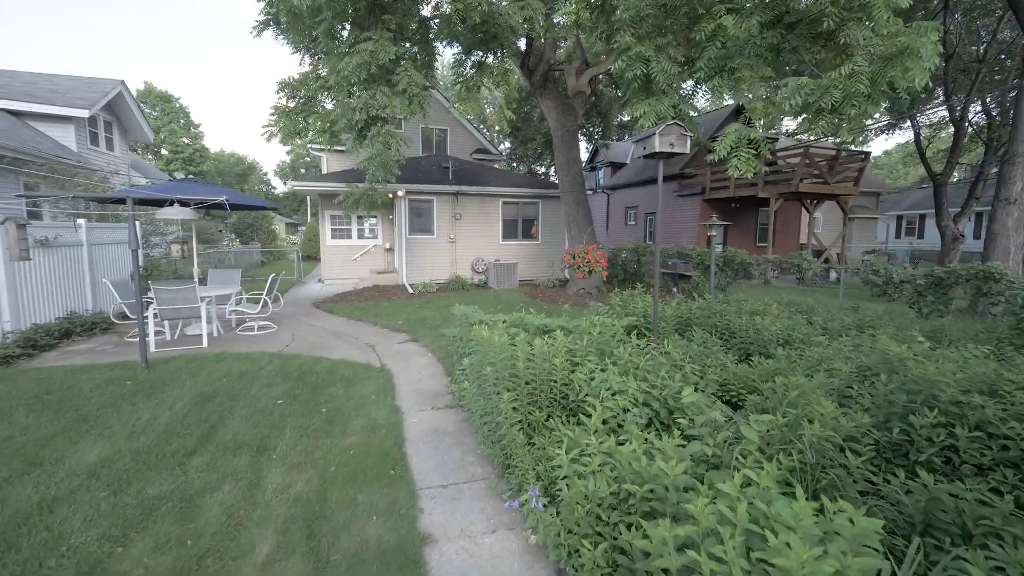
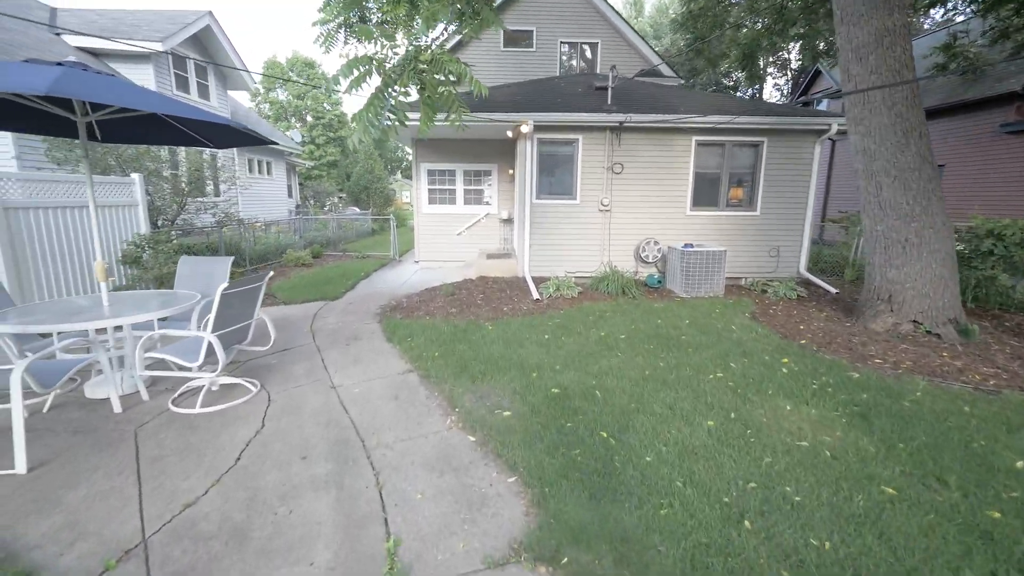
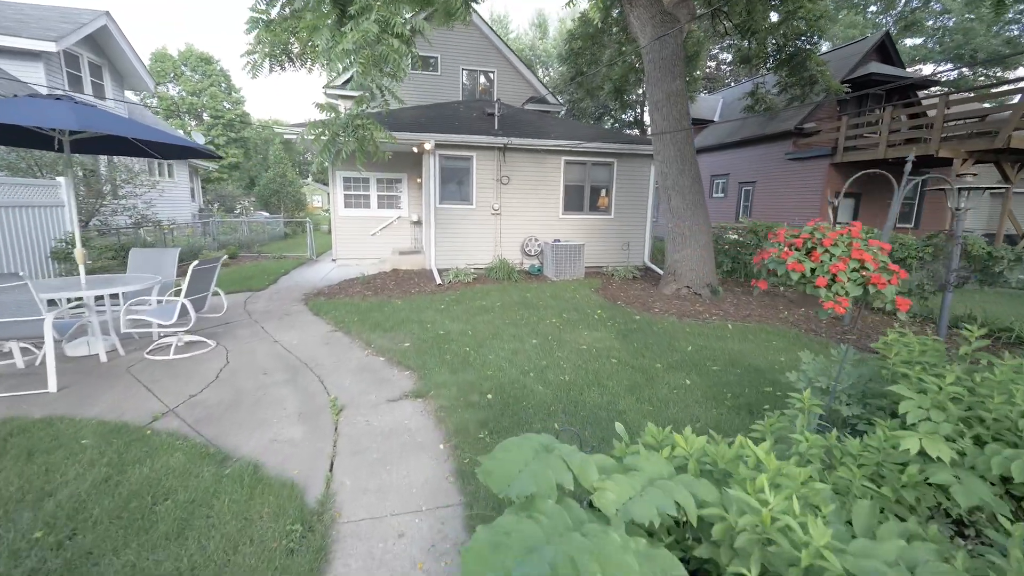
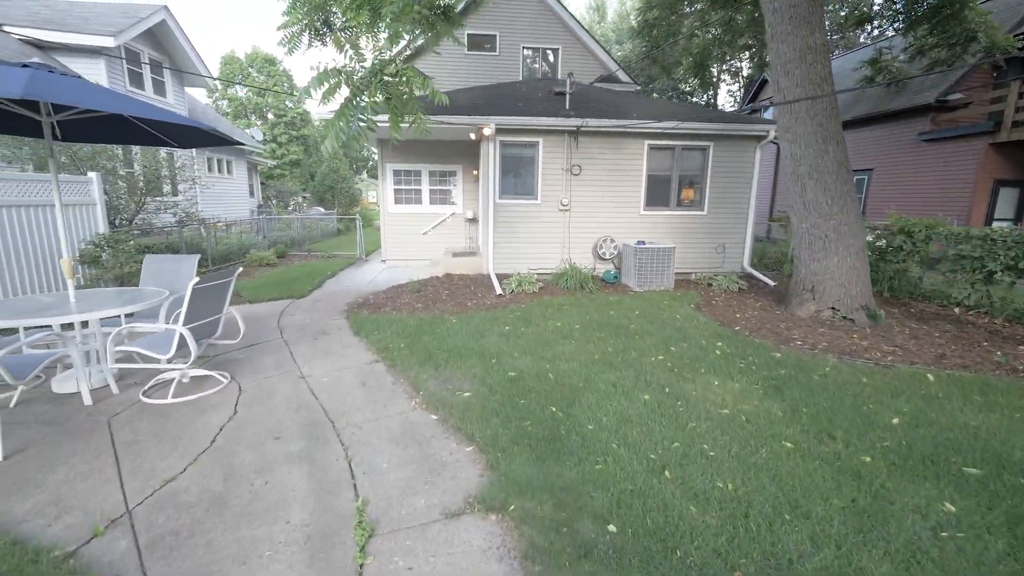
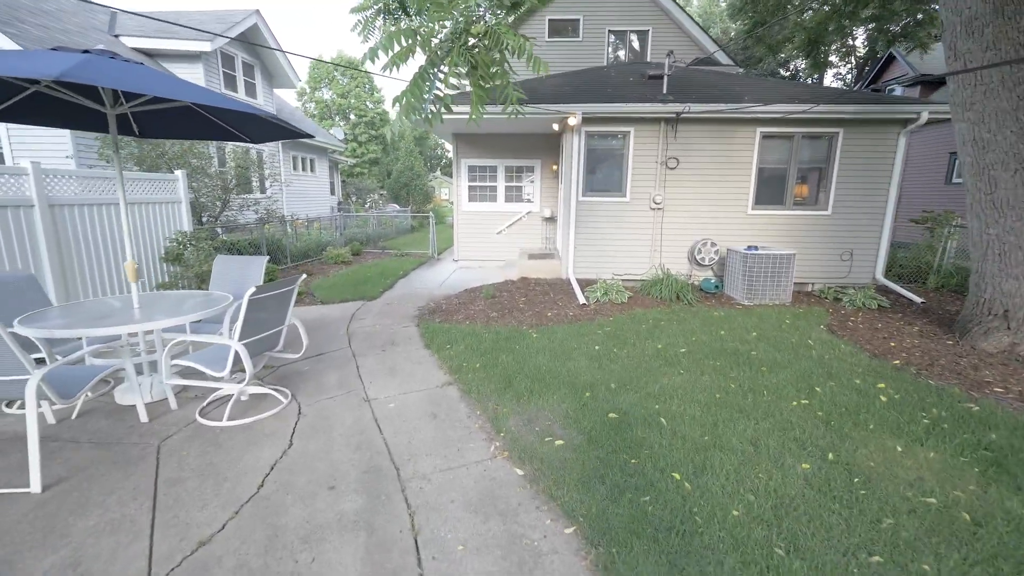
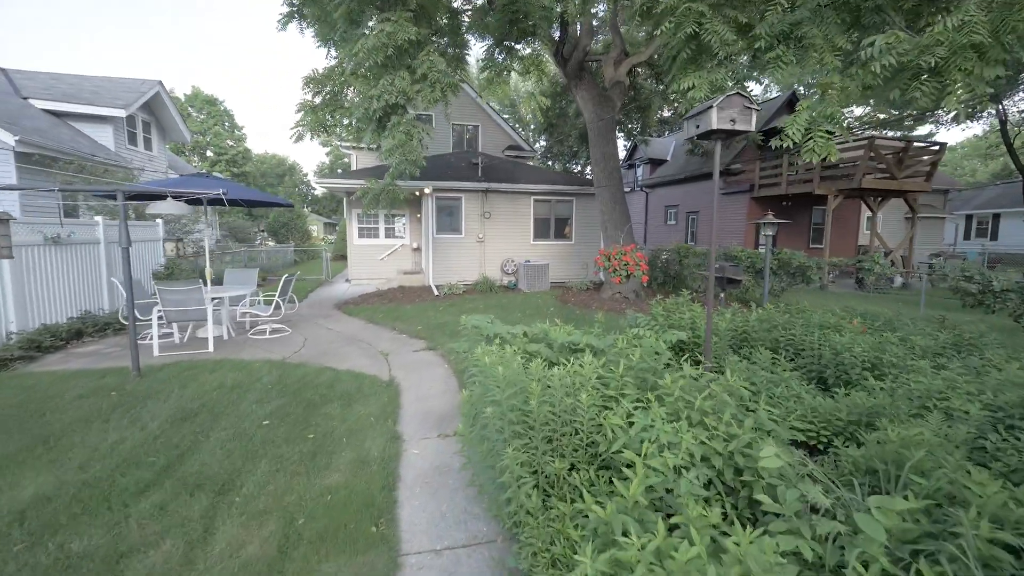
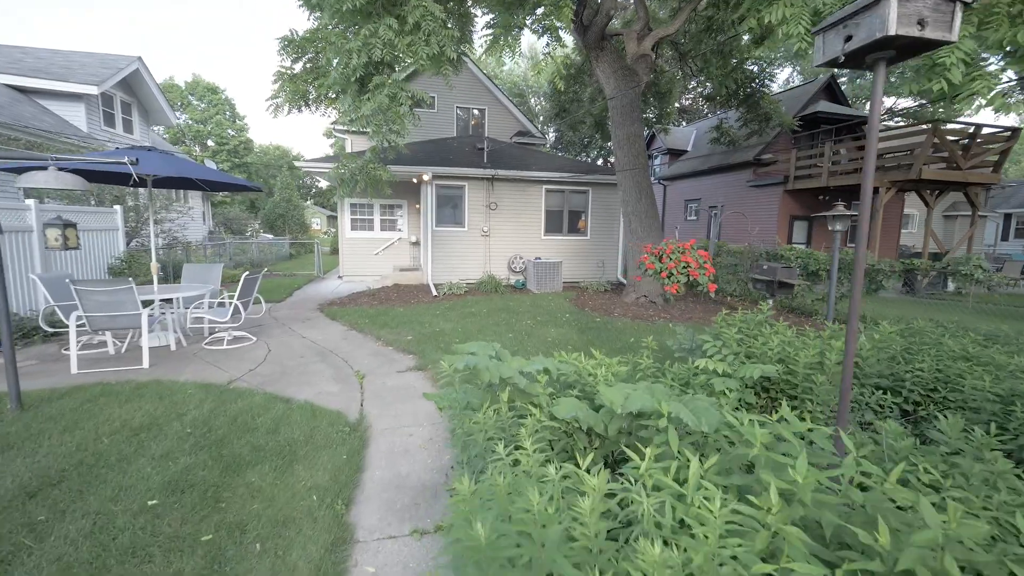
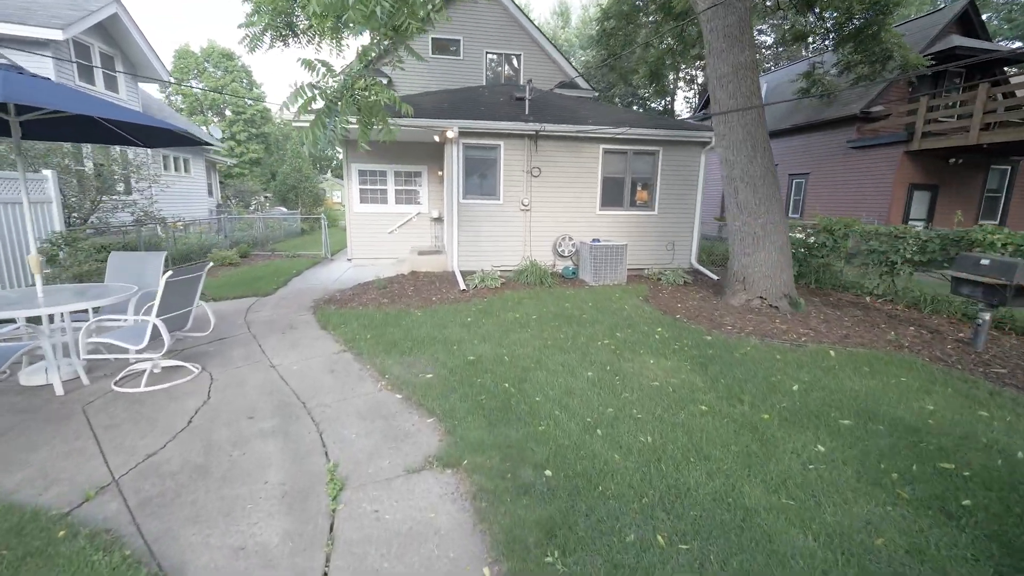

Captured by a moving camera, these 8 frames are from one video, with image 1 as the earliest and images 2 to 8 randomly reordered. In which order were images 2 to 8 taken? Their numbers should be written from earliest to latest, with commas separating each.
6, 7, 3, 8, 4, 2, 5
